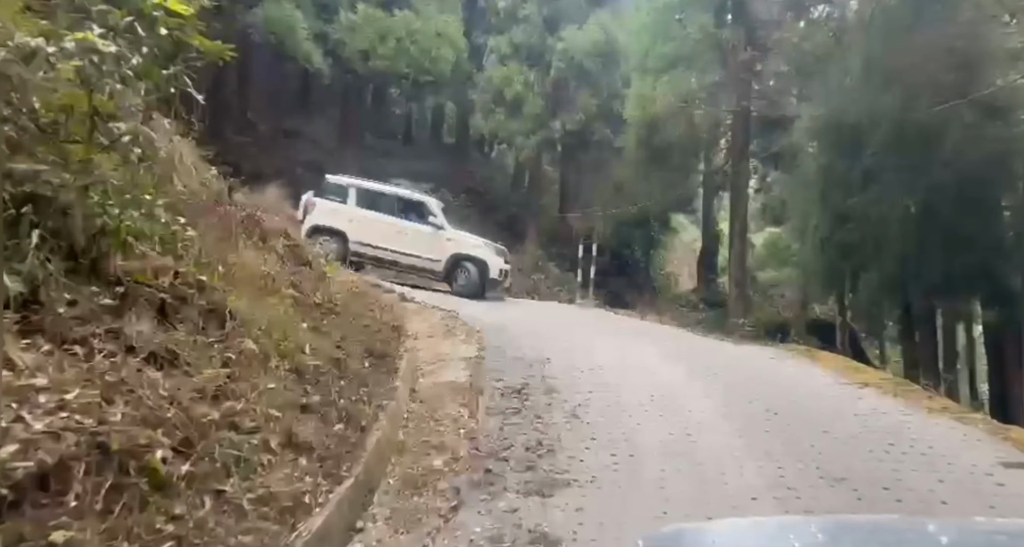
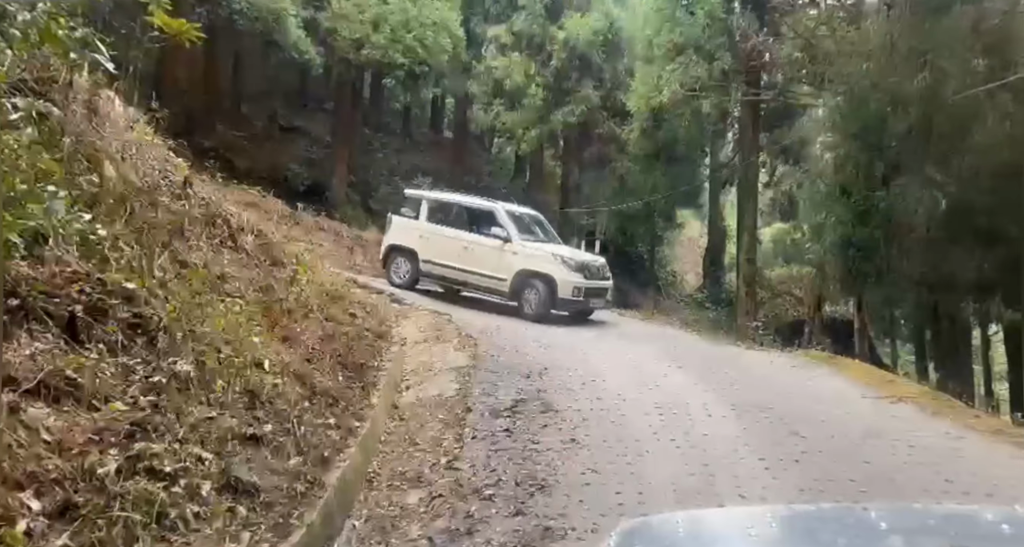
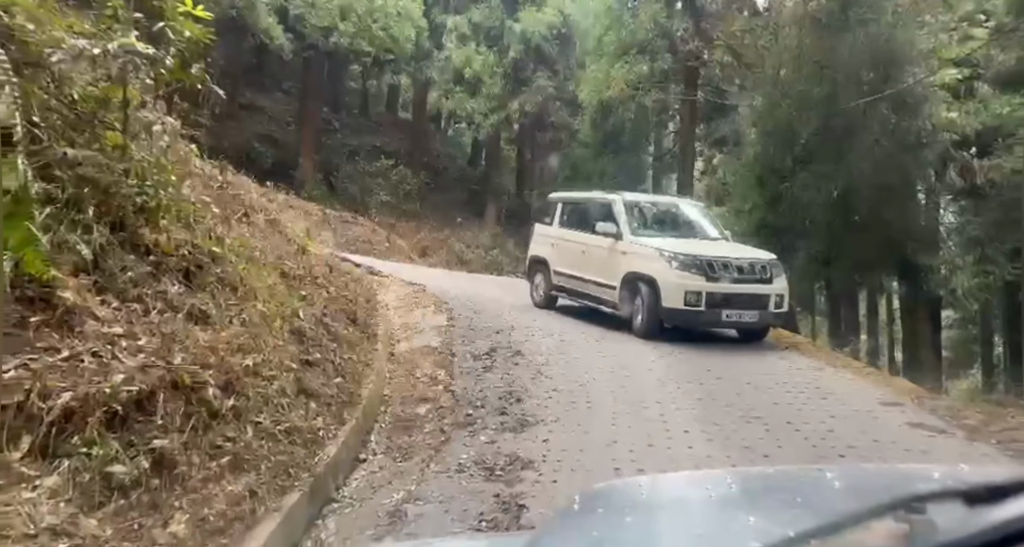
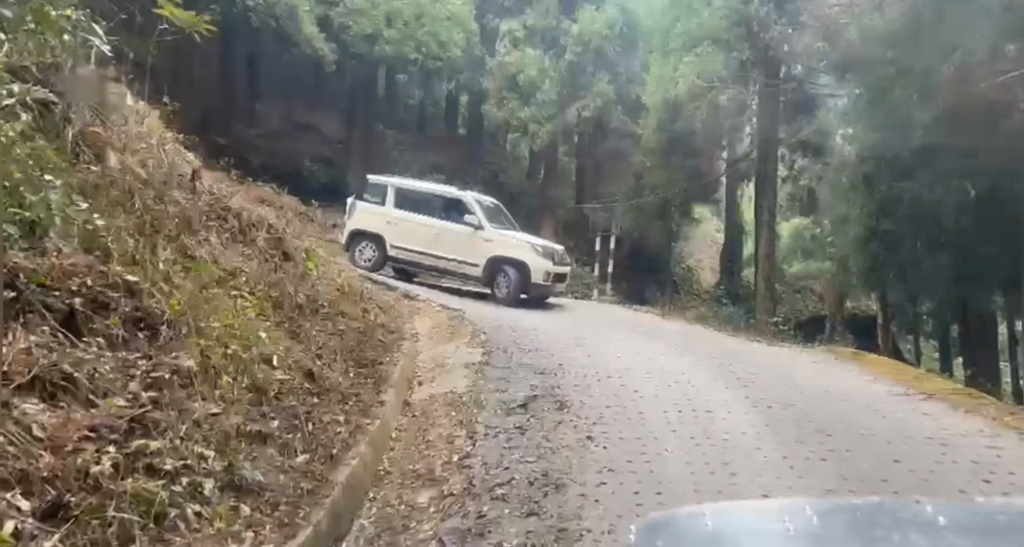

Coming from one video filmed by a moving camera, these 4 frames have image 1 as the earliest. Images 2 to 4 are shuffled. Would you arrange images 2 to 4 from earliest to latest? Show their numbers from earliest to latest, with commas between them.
4, 2, 3
